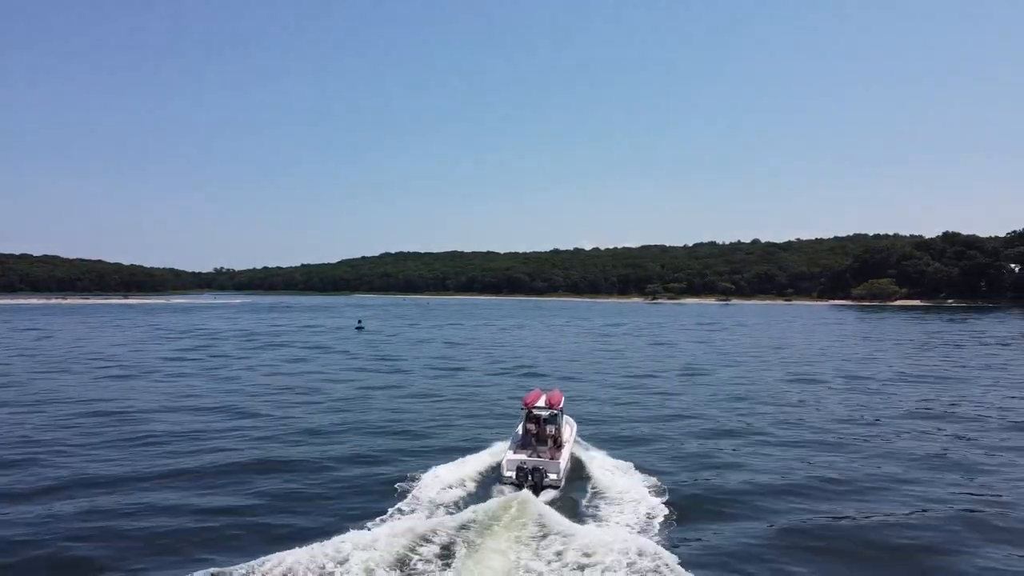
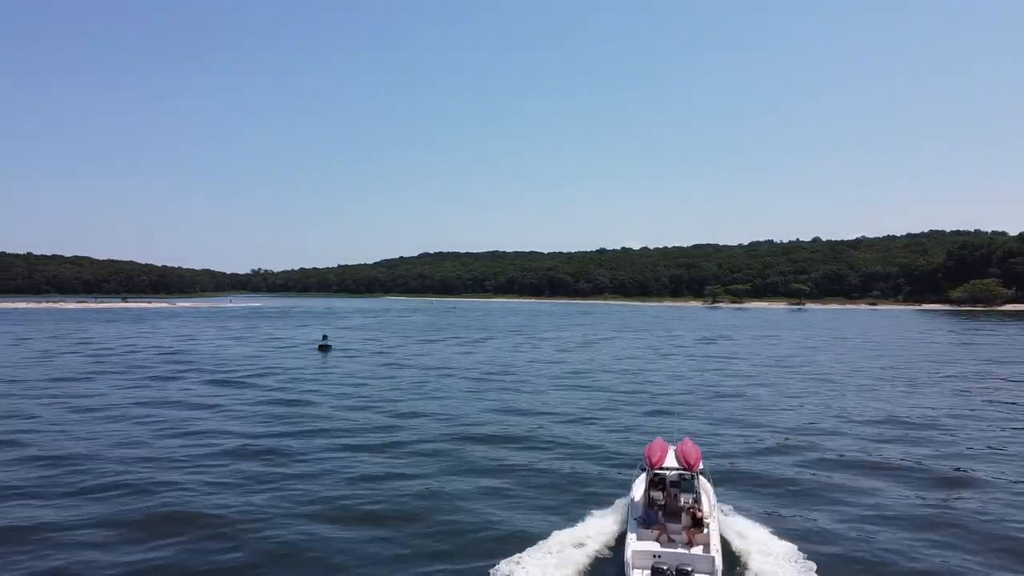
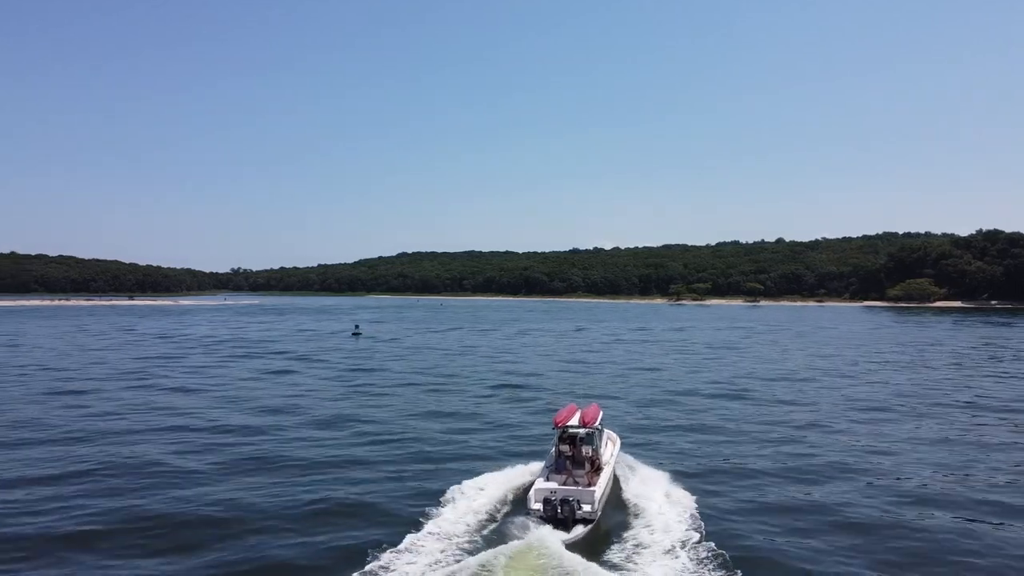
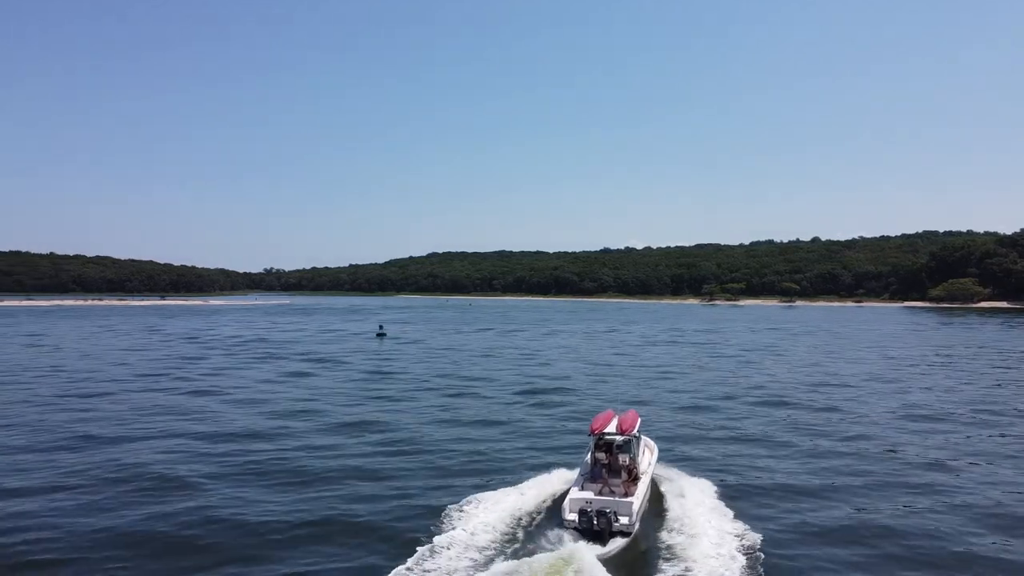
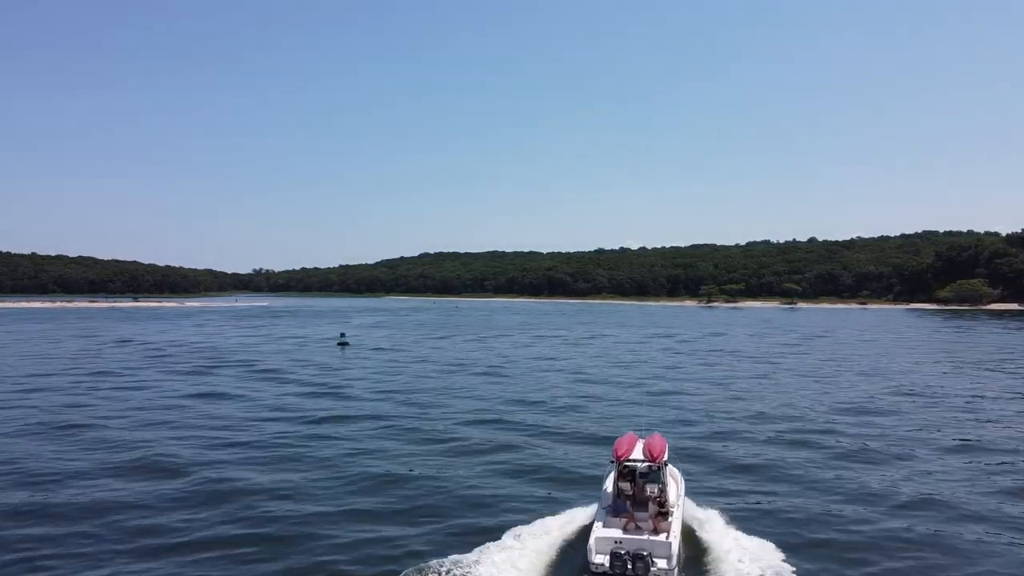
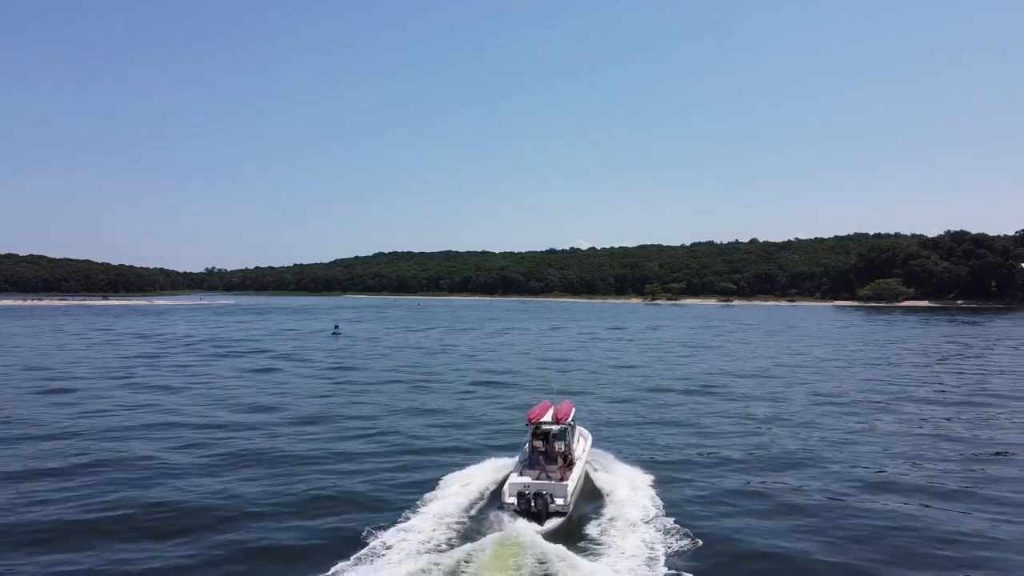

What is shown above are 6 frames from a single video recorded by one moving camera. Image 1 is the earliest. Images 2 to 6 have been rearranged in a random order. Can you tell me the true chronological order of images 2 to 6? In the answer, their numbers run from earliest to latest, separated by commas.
6, 3, 4, 5, 2
